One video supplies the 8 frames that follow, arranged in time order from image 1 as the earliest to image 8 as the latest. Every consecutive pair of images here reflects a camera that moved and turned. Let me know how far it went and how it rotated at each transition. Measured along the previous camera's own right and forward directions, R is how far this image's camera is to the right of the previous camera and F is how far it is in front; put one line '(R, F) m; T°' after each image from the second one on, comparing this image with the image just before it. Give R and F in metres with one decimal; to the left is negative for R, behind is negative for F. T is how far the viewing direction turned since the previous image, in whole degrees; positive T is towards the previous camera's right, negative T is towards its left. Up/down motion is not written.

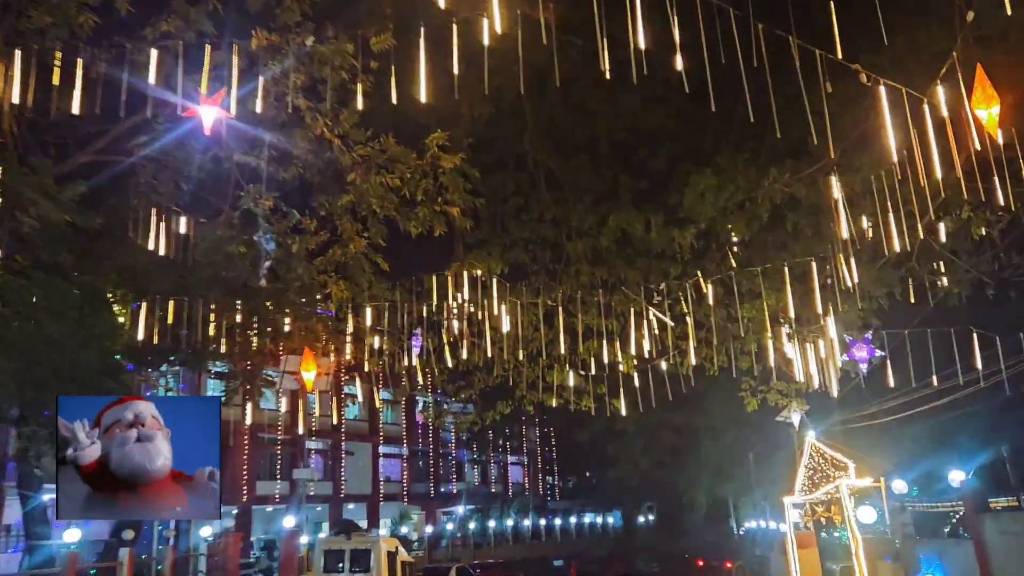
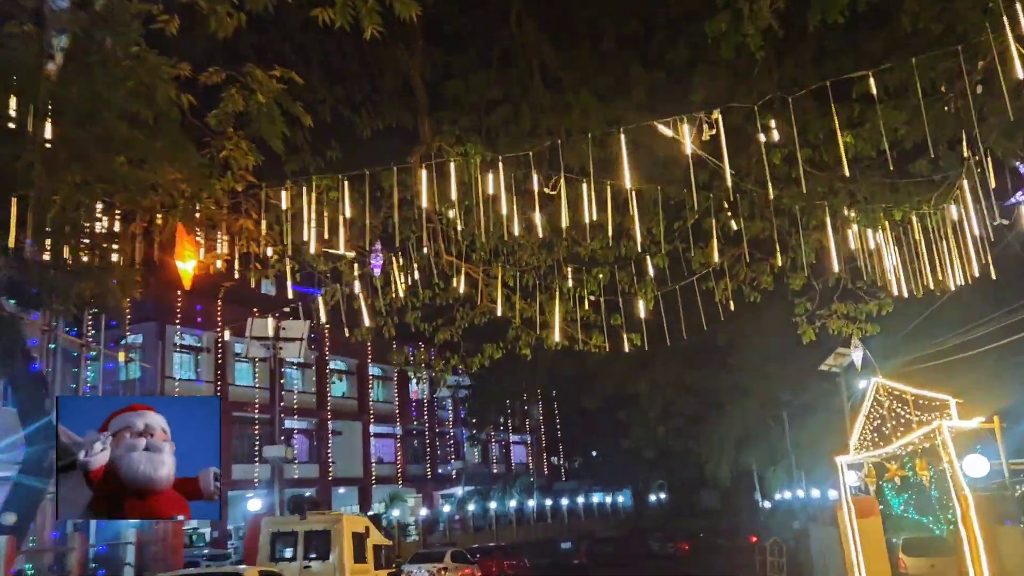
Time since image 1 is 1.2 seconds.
(+0.2, +3.2) m; 0°
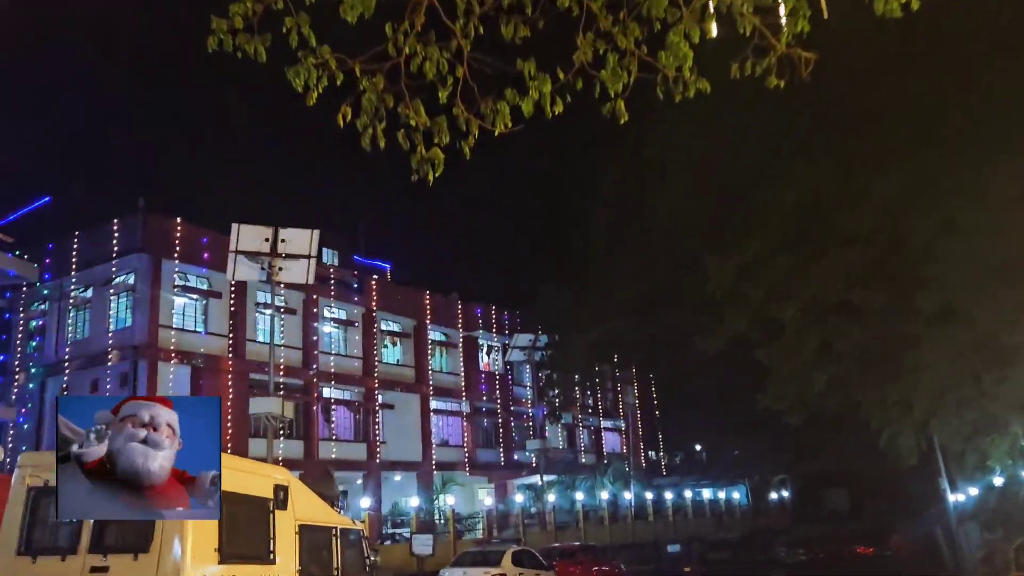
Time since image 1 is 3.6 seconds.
(+0.1, +7.0) m; -6°
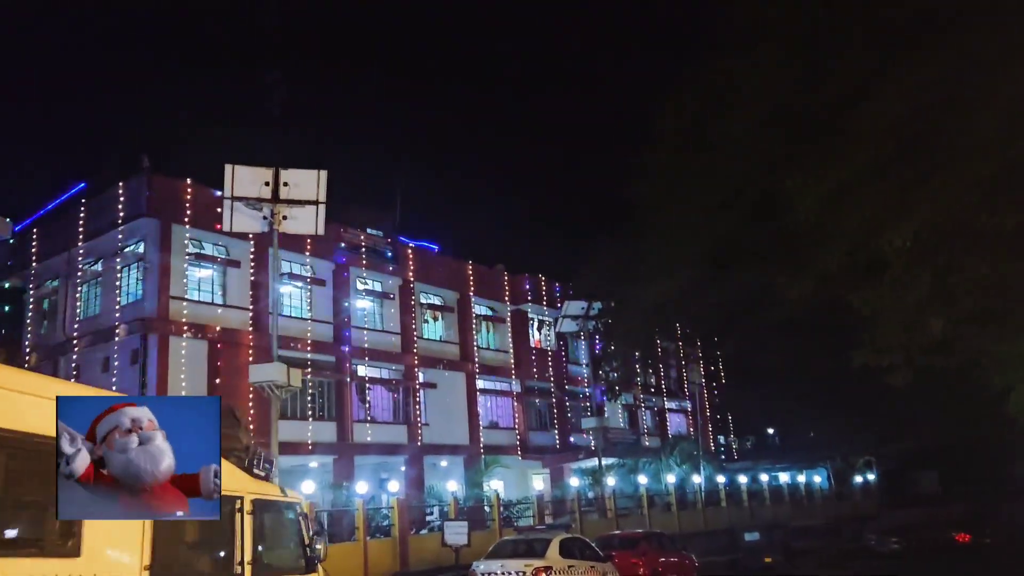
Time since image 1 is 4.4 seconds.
(+0.3, +2.6) m; -4°
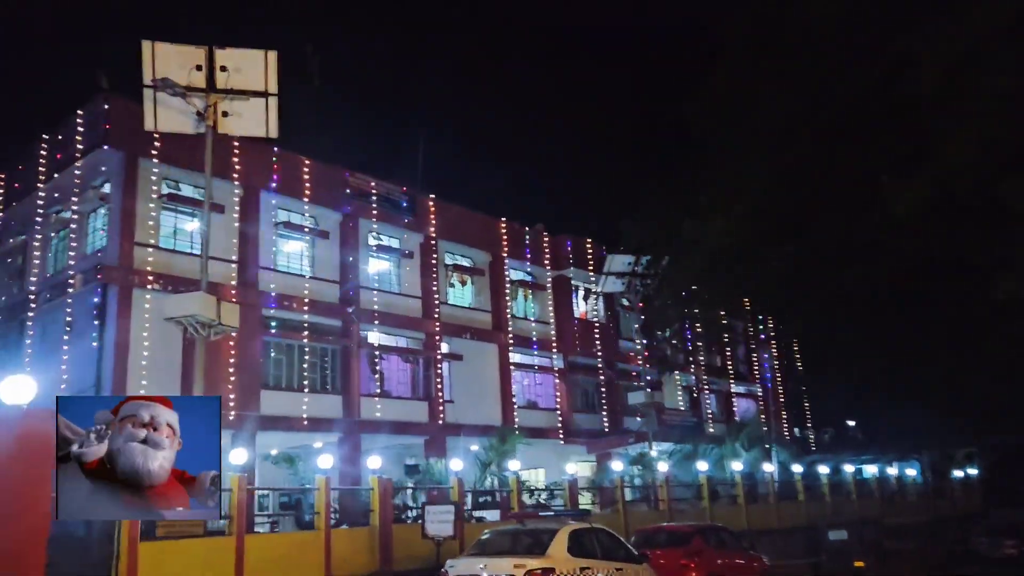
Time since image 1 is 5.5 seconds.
(+0.9, +3.7) m; -5°
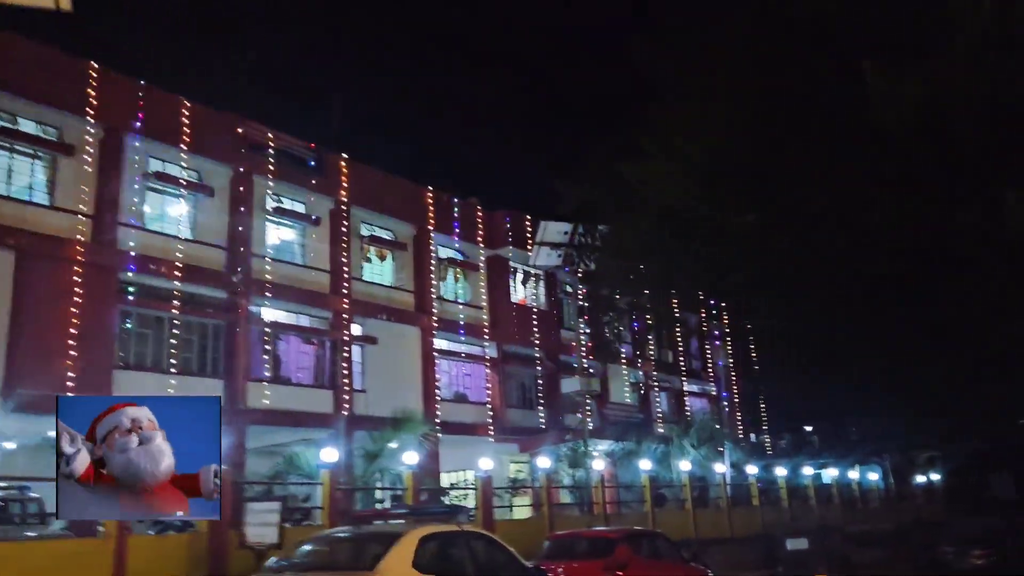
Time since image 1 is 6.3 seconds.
(+1.0, +2.8) m; +3°
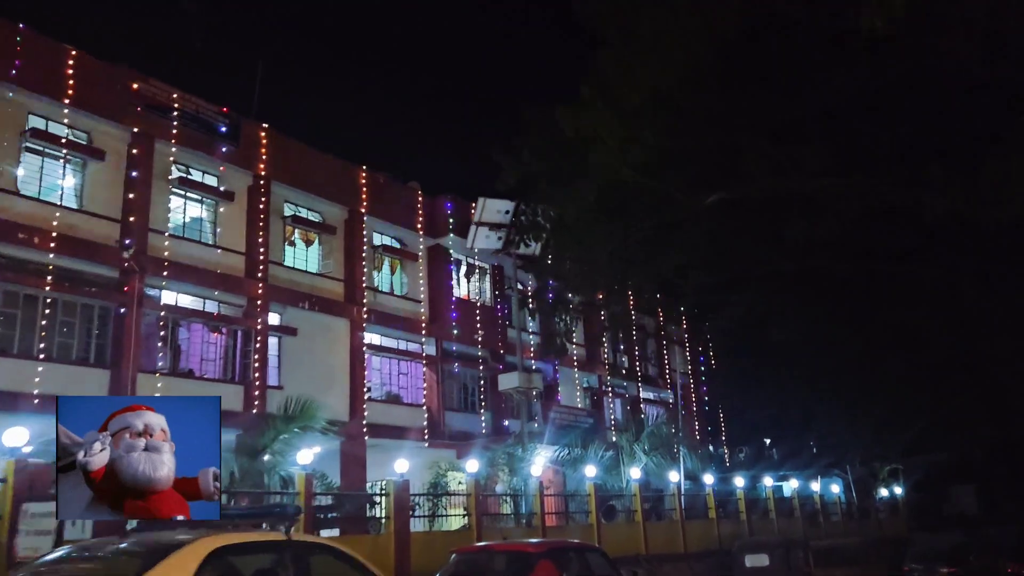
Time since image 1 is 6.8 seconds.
(+0.6, +1.9) m; +3°
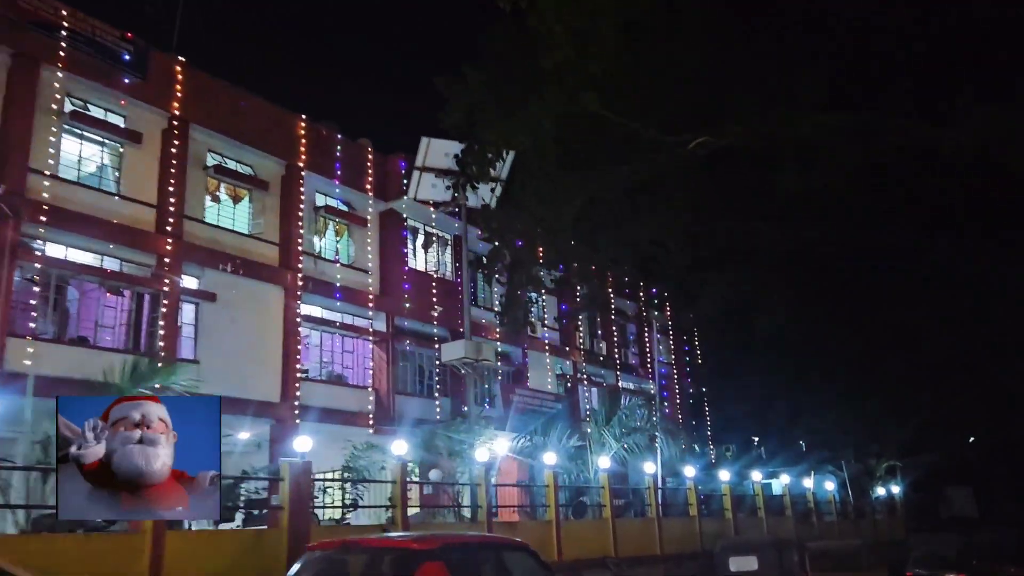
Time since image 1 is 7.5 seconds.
(+0.7, +2.4) m; +1°
